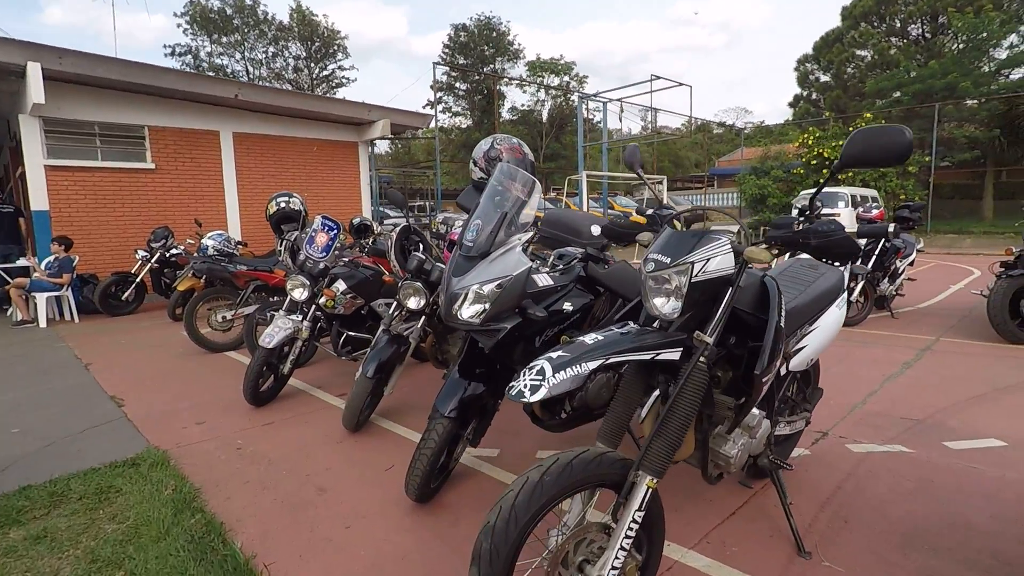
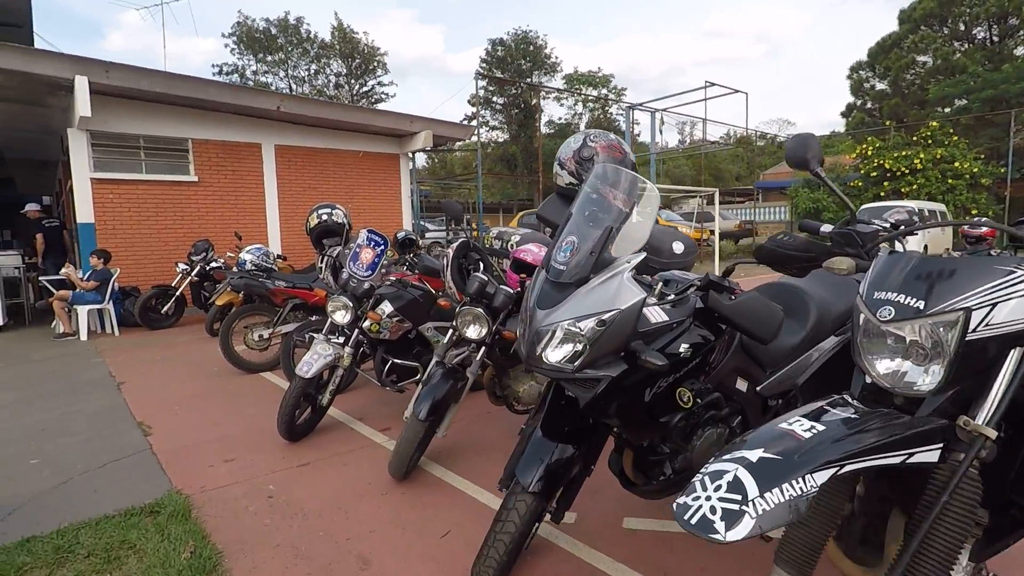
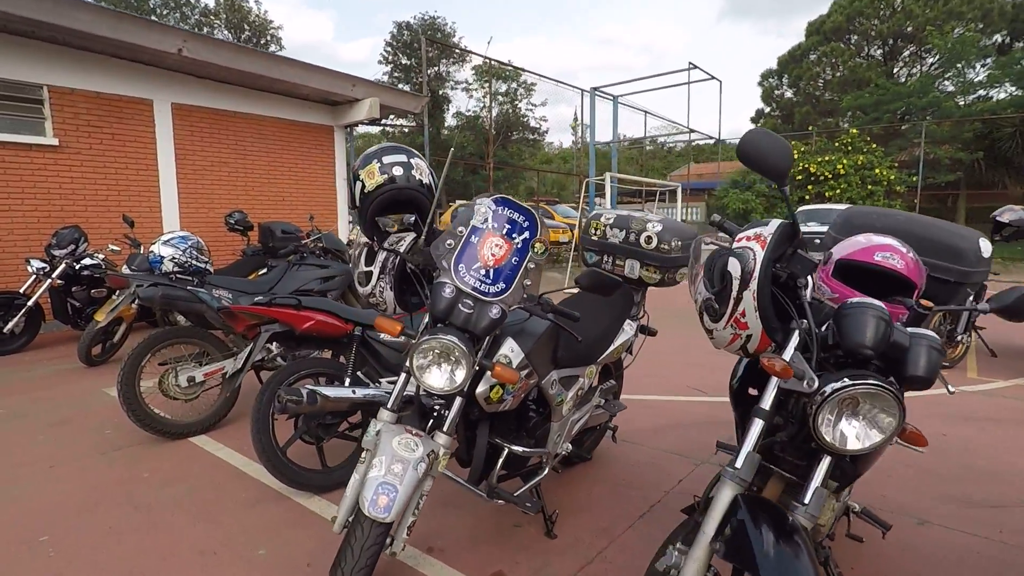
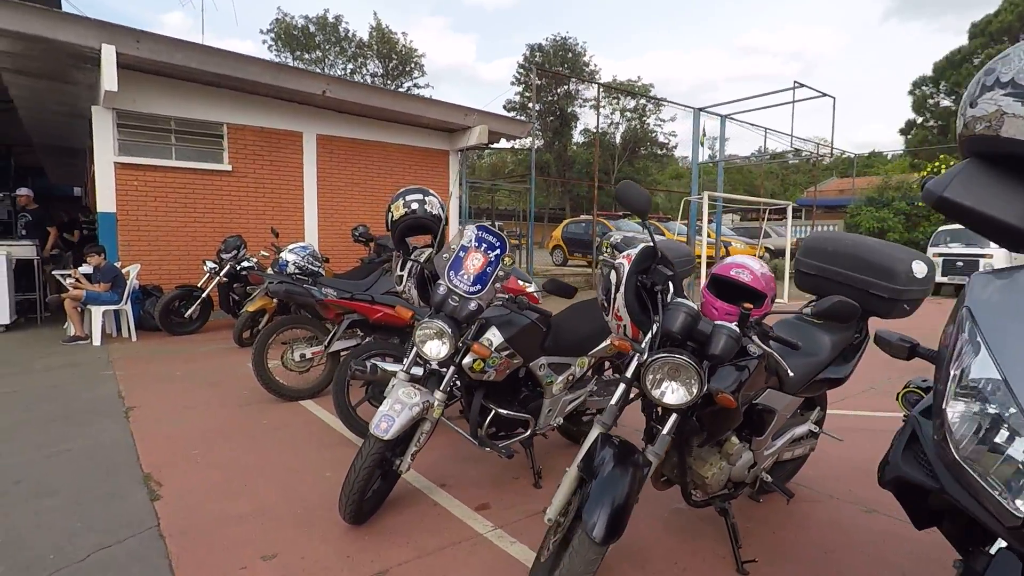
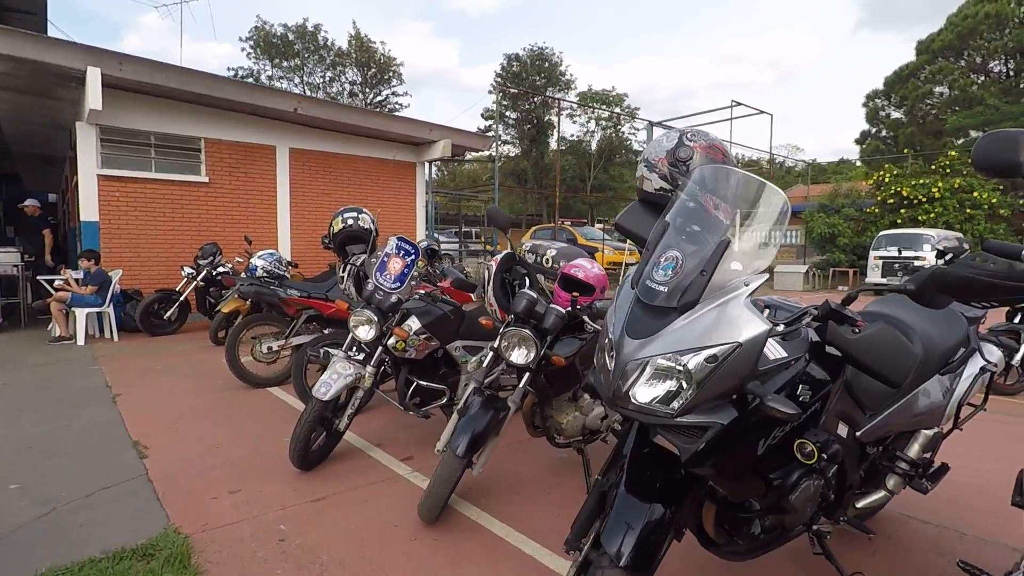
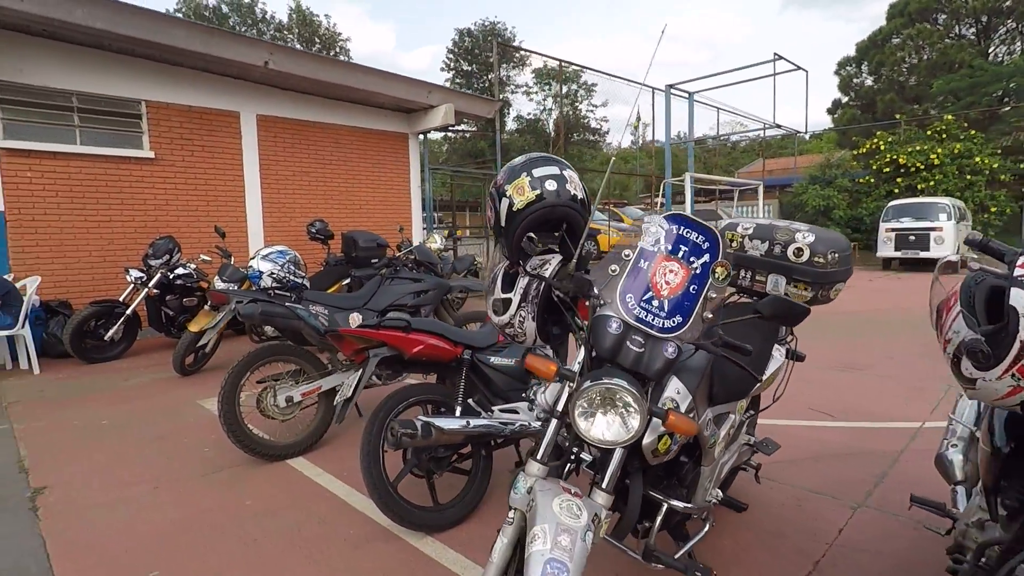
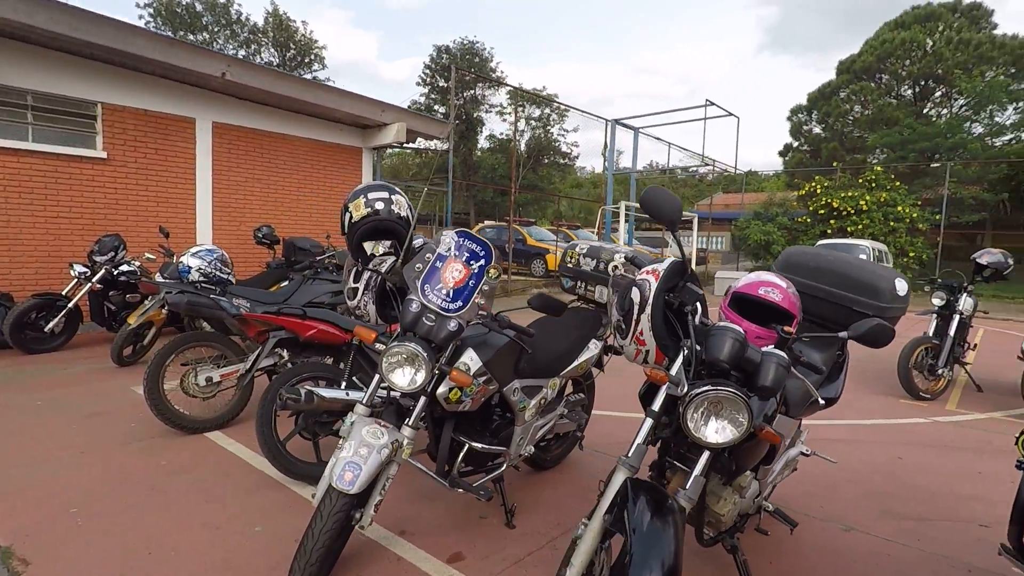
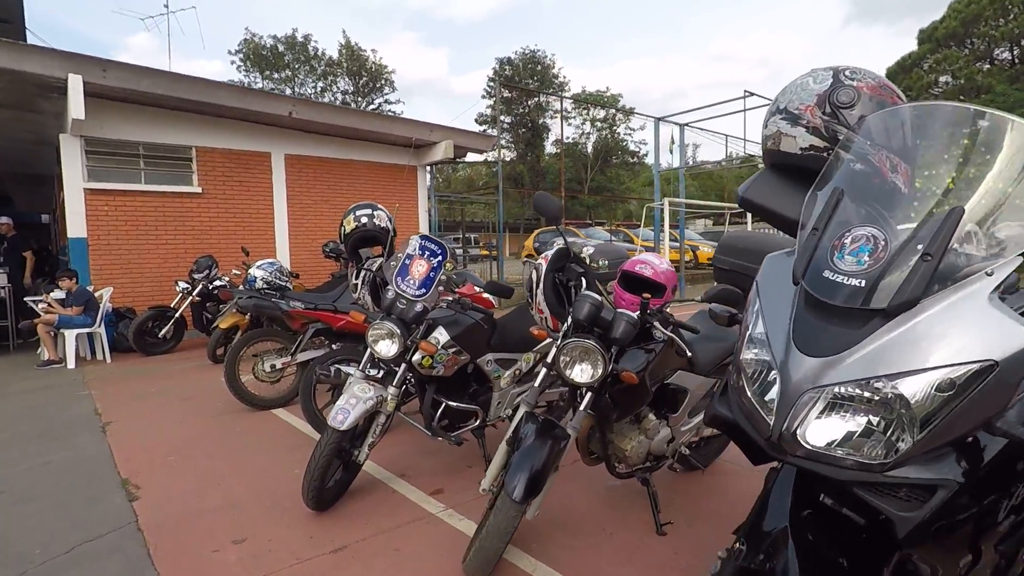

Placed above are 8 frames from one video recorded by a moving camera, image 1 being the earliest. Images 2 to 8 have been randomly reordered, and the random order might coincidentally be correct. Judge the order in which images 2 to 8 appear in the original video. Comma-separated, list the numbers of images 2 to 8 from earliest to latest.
2, 5, 8, 4, 7, 3, 6
